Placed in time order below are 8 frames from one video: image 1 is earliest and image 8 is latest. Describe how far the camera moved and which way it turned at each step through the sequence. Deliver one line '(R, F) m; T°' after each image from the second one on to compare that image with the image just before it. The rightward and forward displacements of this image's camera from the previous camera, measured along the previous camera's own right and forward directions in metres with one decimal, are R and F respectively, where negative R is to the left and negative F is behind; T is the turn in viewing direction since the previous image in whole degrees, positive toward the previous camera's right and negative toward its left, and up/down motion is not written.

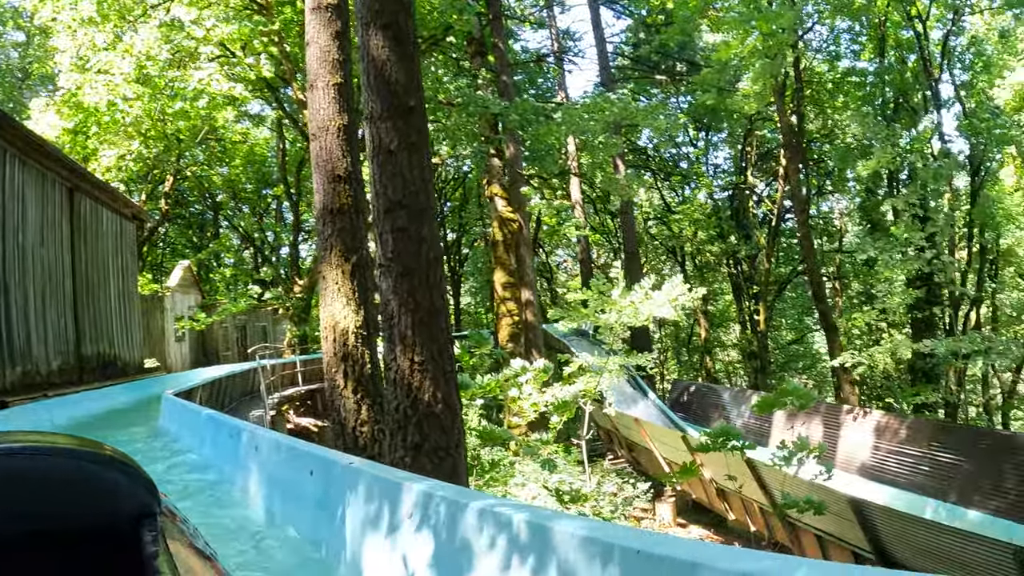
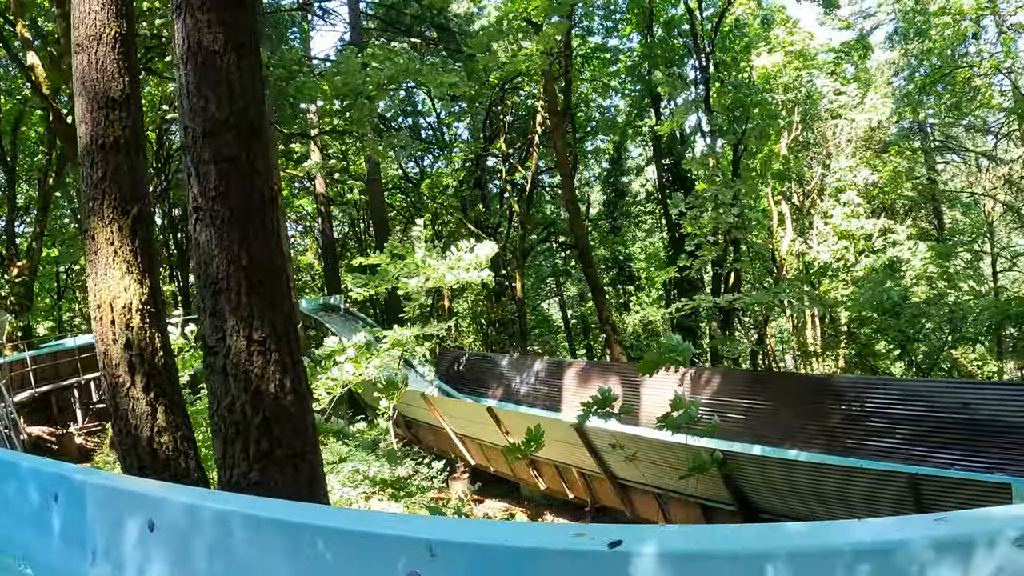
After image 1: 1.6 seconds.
(-0.4, +1.3) m; +12°
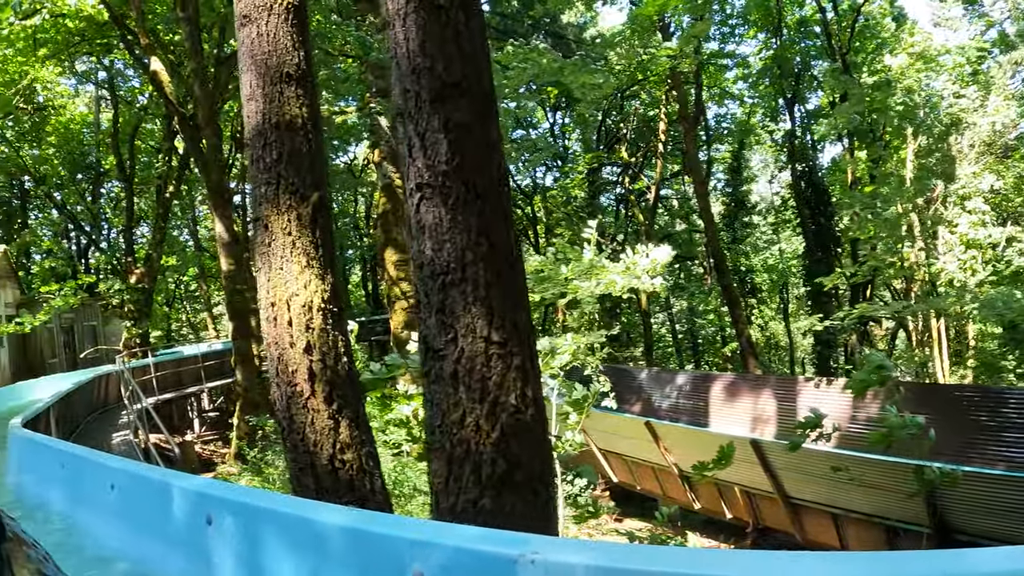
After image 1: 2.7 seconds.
(-0.4, +0.7) m; -4°
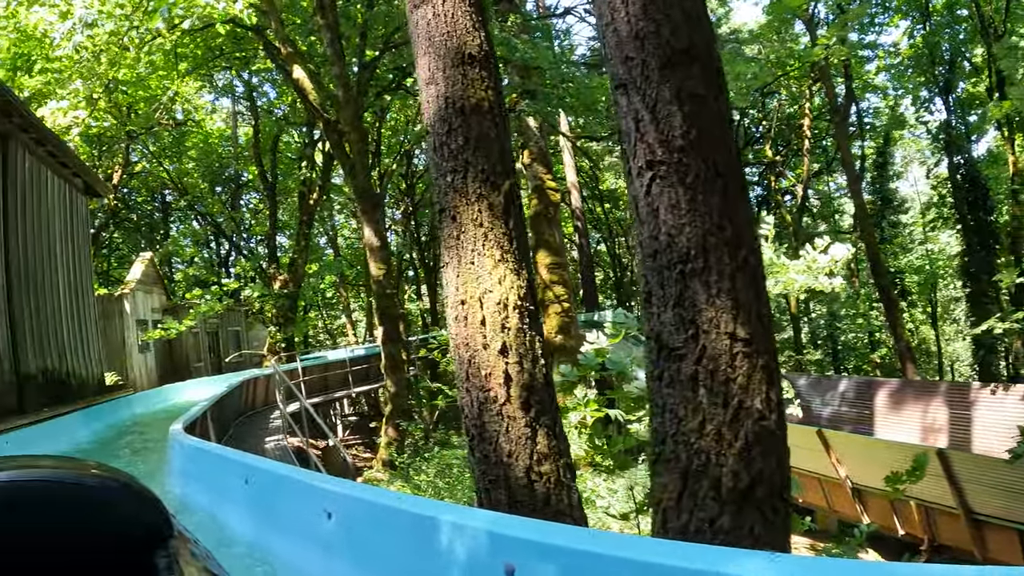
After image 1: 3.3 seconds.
(-0.2, +0.4) m; -5°
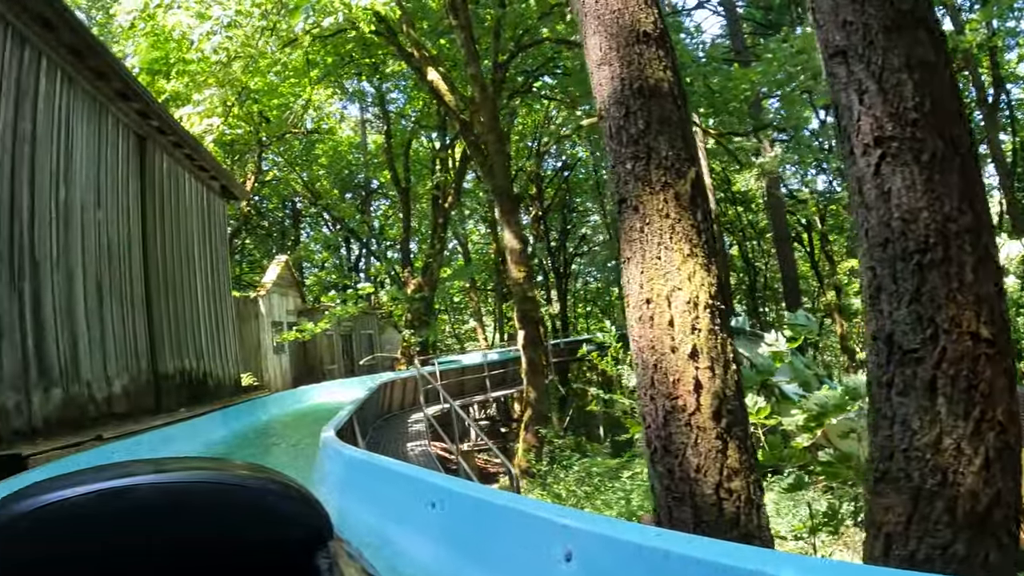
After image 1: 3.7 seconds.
(-0.1, +0.3) m; -5°
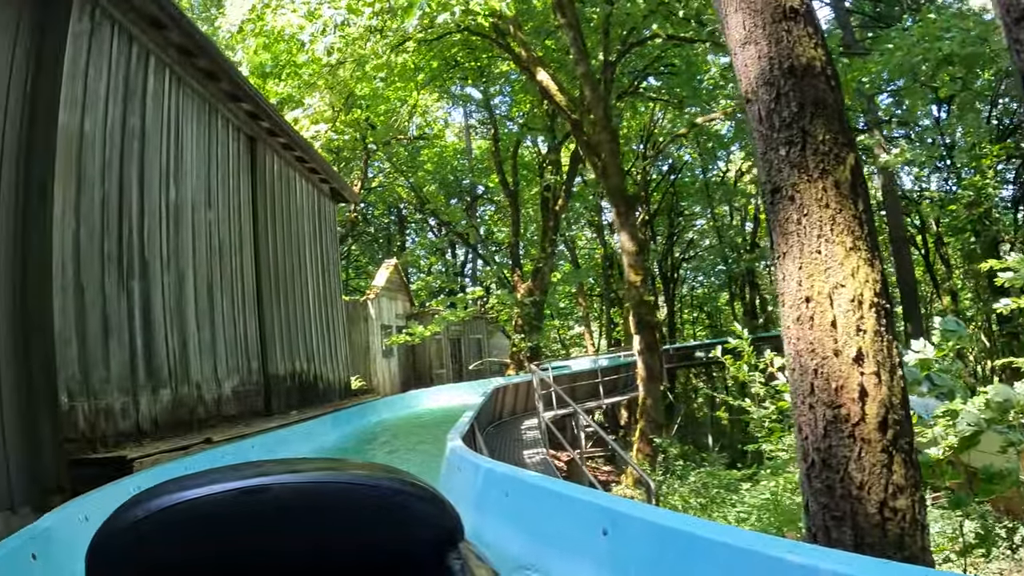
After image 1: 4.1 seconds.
(-0.1, +0.3) m; -4°
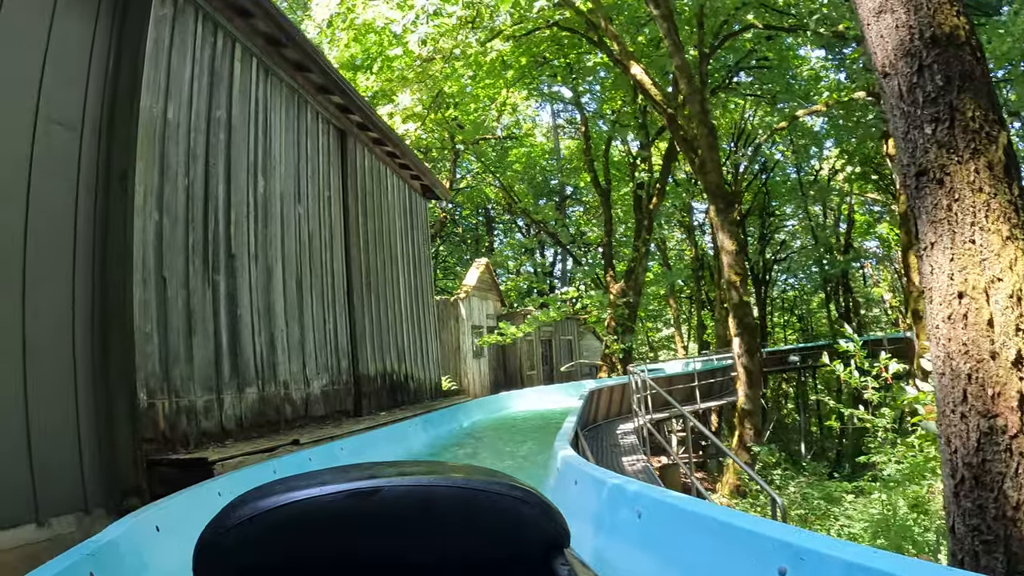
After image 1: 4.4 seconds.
(-0.1, +0.2) m; -4°
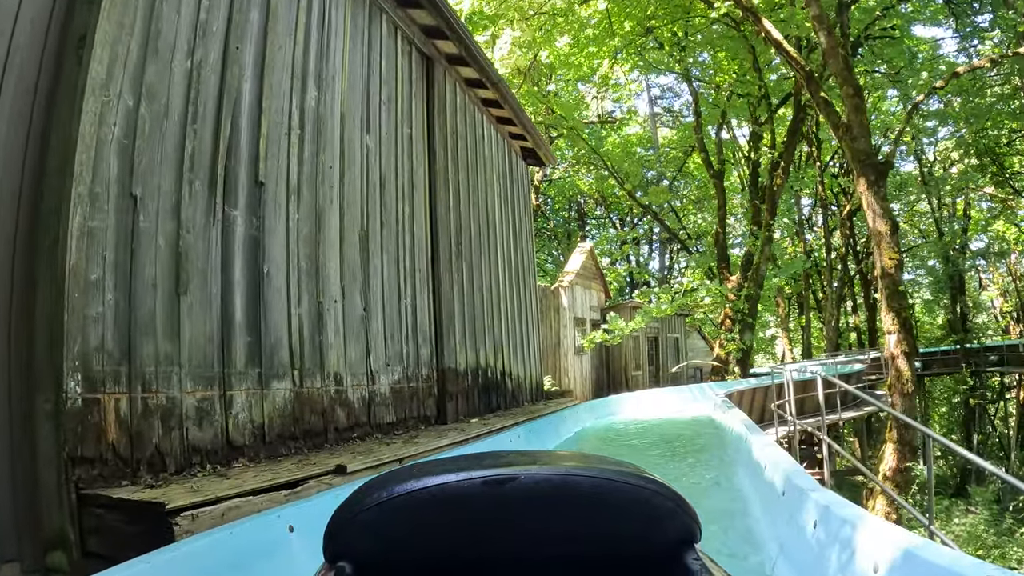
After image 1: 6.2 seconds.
(-0.1, +1.2) m; -4°
